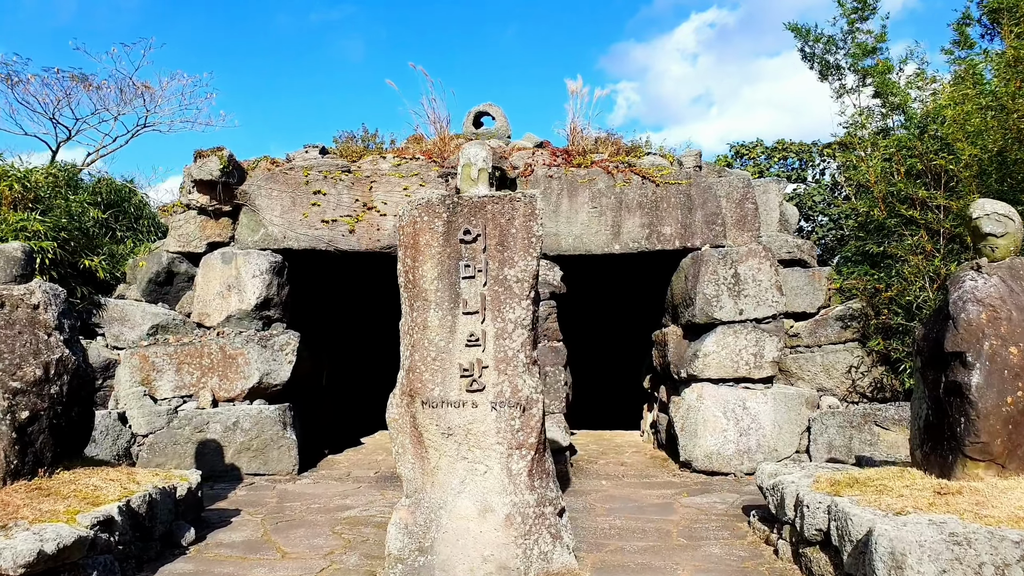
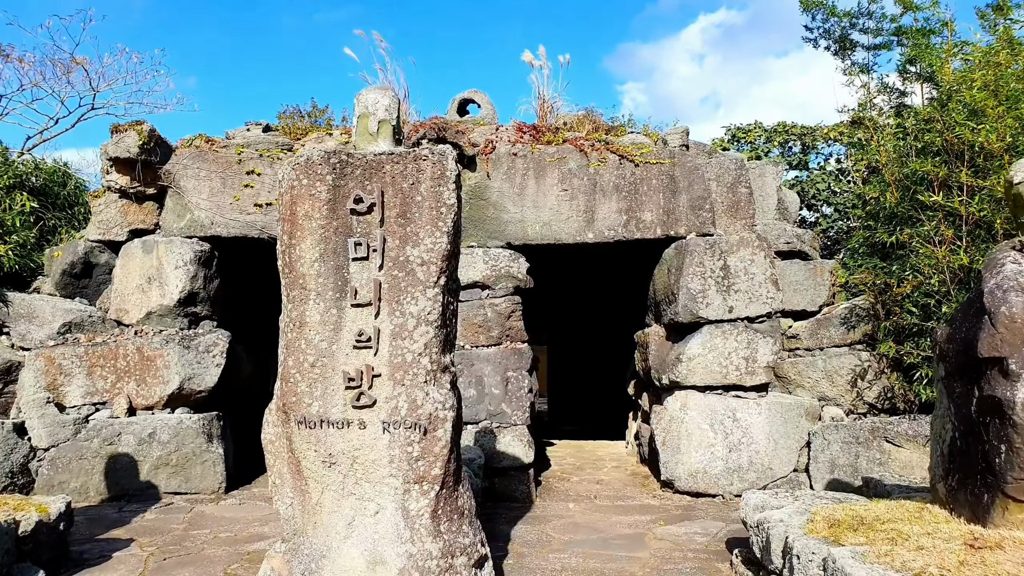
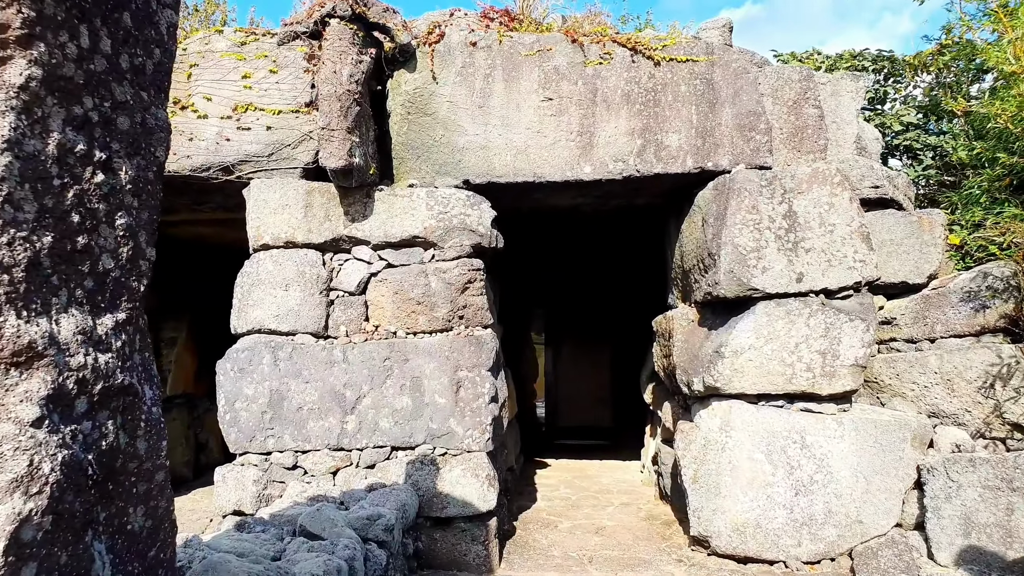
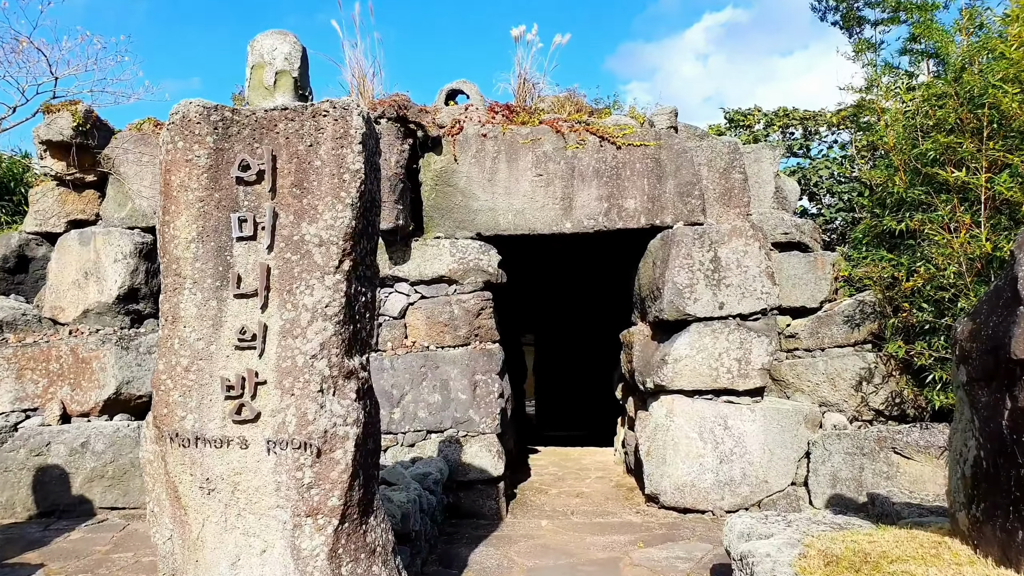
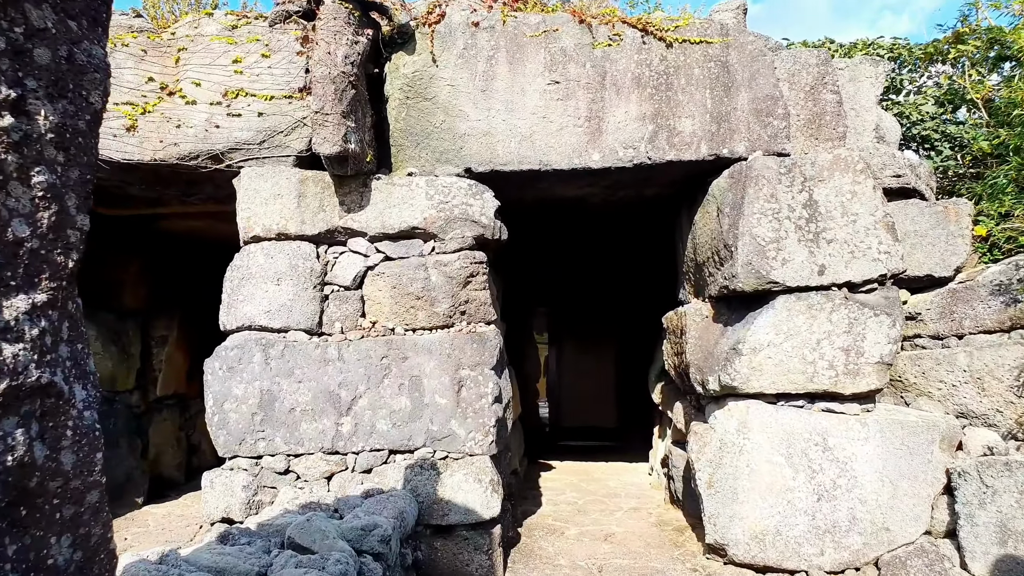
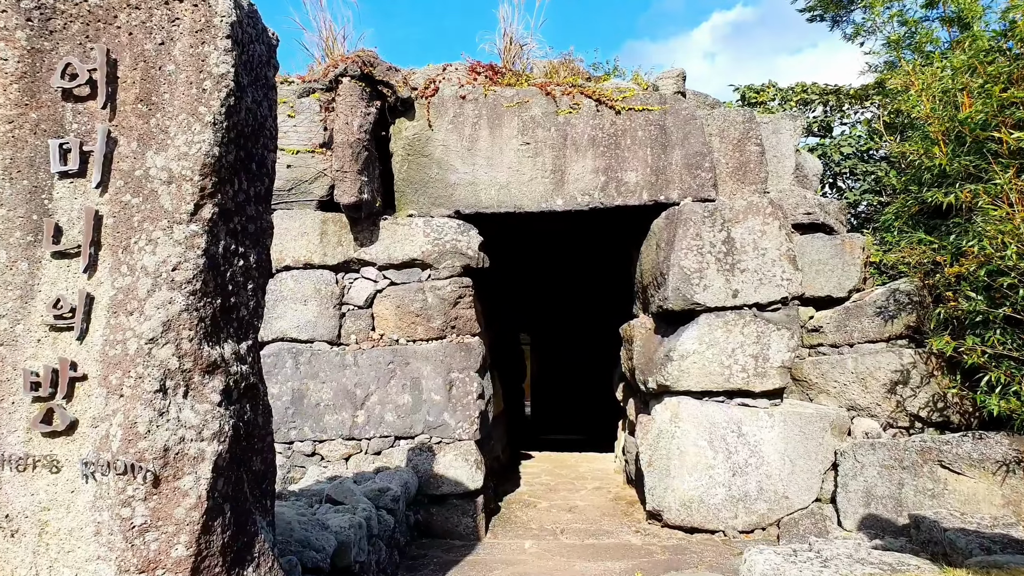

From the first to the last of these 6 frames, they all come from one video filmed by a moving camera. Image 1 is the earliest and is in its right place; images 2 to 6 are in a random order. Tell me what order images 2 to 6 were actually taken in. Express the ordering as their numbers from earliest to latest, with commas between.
2, 4, 6, 3, 5
